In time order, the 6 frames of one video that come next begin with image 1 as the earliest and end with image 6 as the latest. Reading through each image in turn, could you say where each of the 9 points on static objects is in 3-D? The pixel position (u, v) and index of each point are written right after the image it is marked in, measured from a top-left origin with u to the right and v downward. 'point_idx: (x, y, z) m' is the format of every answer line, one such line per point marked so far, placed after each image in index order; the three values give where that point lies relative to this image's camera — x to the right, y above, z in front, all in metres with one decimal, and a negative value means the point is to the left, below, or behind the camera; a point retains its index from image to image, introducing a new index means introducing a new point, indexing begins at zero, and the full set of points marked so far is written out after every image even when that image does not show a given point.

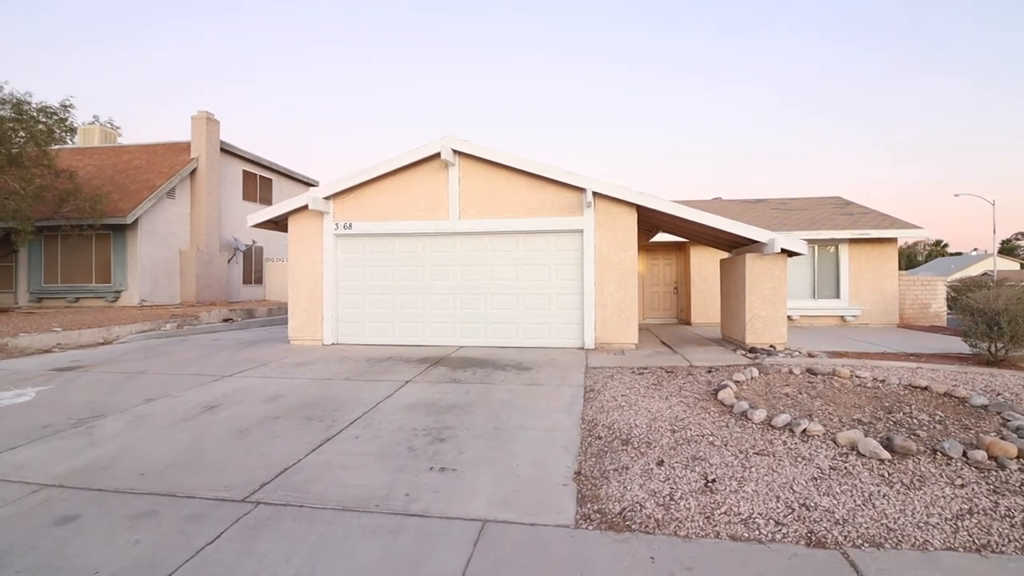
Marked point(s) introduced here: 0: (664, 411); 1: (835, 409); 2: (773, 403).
0: (+1.6, -1.3, +5.4) m
1: (+3.2, -1.2, +5.2) m
2: (+2.7, -1.2, +5.4) m
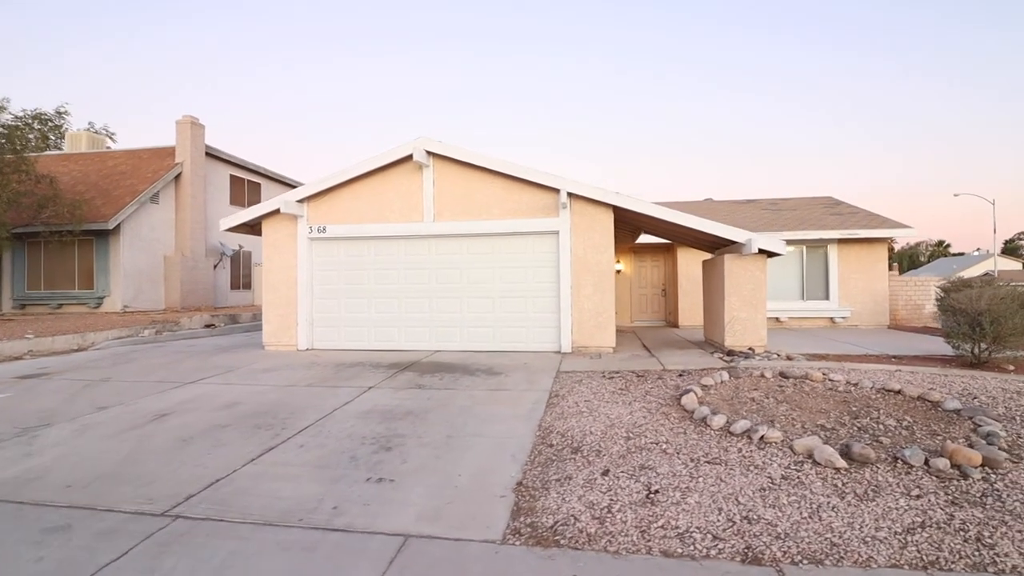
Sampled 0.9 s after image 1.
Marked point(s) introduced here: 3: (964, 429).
0: (+1.1, -1.3, +5.2) m
1: (+2.8, -1.2, +5.0) m
2: (+2.3, -1.2, +5.2) m
3: (+4.1, -1.3, +4.7) m
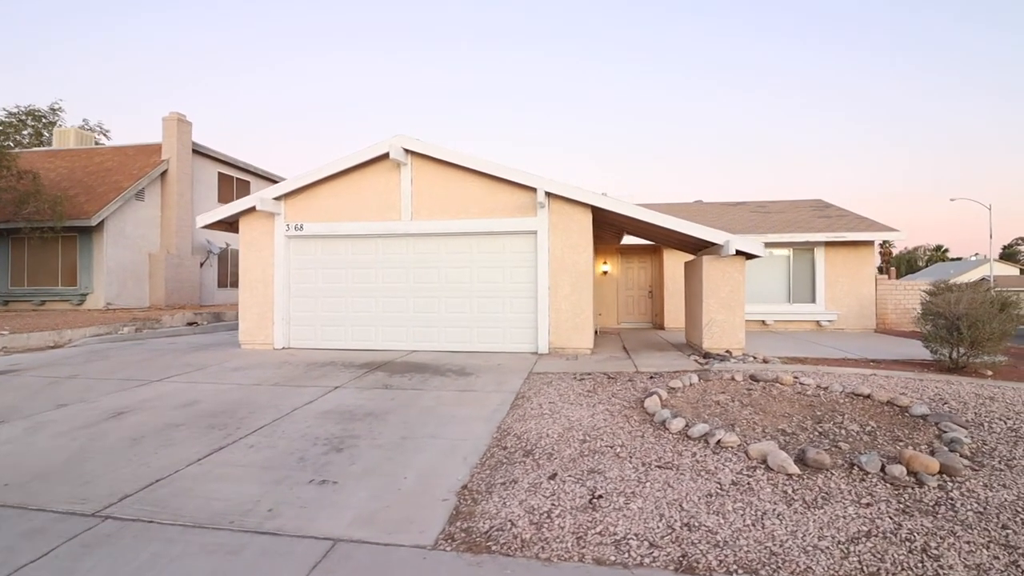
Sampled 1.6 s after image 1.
0: (+0.7, -1.3, +5.1) m
1: (+2.3, -1.2, +4.9) m
2: (+1.9, -1.2, +5.1) m
3: (+3.7, -1.3, +4.6) m
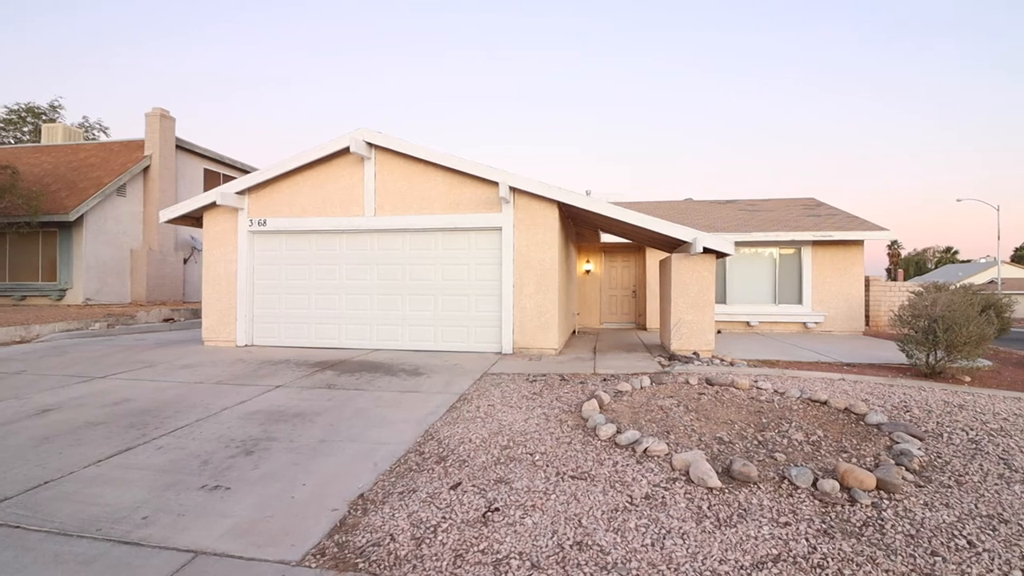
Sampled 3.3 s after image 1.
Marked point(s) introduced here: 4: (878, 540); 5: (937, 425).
0: (0.0, -1.3, +4.8) m
1: (+1.7, -1.2, +4.6) m
2: (+1.2, -1.2, +4.8) m
3: (+3.0, -1.3, +4.2) m
4: (+2.1, -1.4, +3.0) m
5: (+3.9, -1.3, +4.7) m
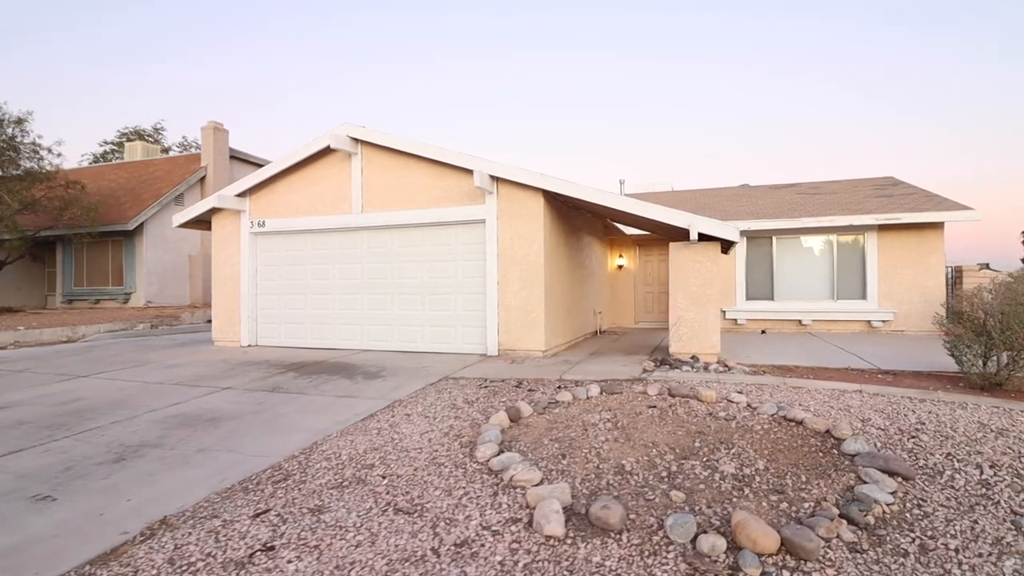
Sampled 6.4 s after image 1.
0: (-0.9, -1.2, +4.2) m
1: (+0.7, -1.1, +3.7) m
2: (+0.3, -1.1, +4.0) m
3: (+2.0, -1.2, +3.1) m
4: (+0.9, -1.4, +2.1) m
5: (+2.9, -1.2, +3.5) m
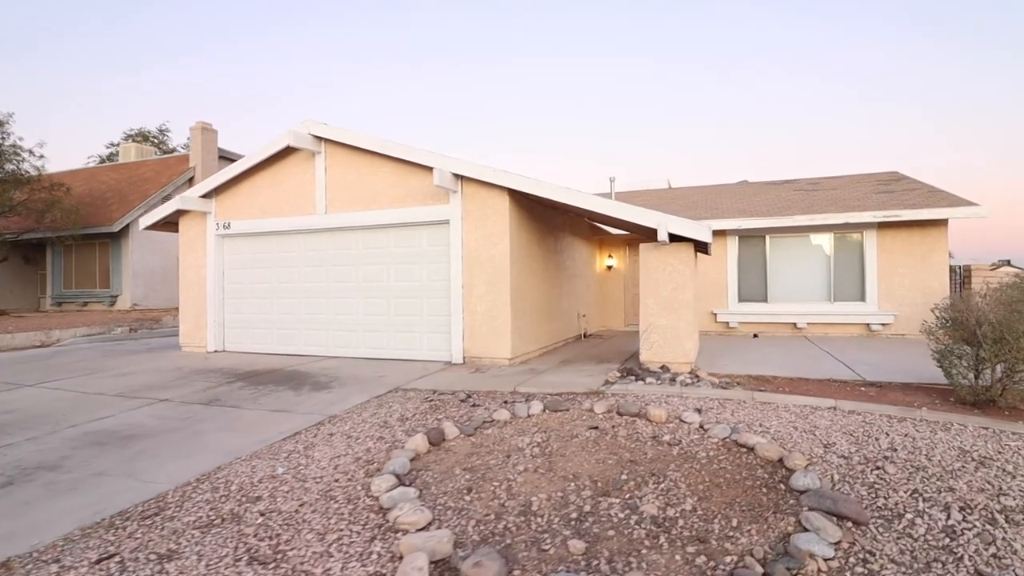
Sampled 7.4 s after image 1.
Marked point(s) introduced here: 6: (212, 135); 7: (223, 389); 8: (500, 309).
0: (-1.5, -1.3, +3.8) m
1: (+0.1, -1.2, +3.2) m
2: (-0.3, -1.2, +3.6) m
3: (+1.3, -1.3, +2.7) m
4: (+0.2, -1.4, +1.6) m
5: (+2.3, -1.2, +3.0) m
6: (-9.8, +5.0, +16.9) m
7: (-3.6, -1.3, +6.4) m
8: (-0.2, -0.3, +7.5) m
